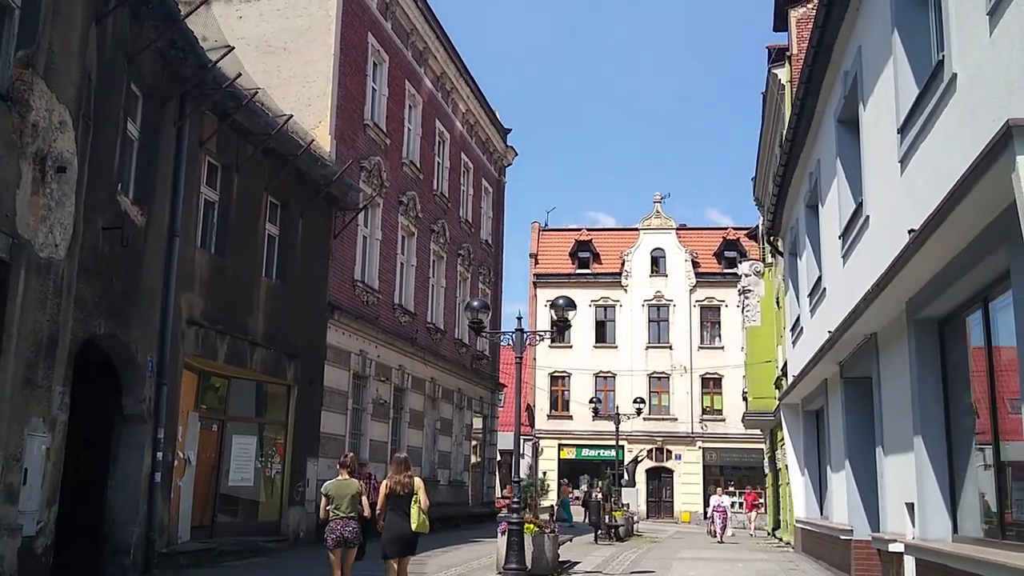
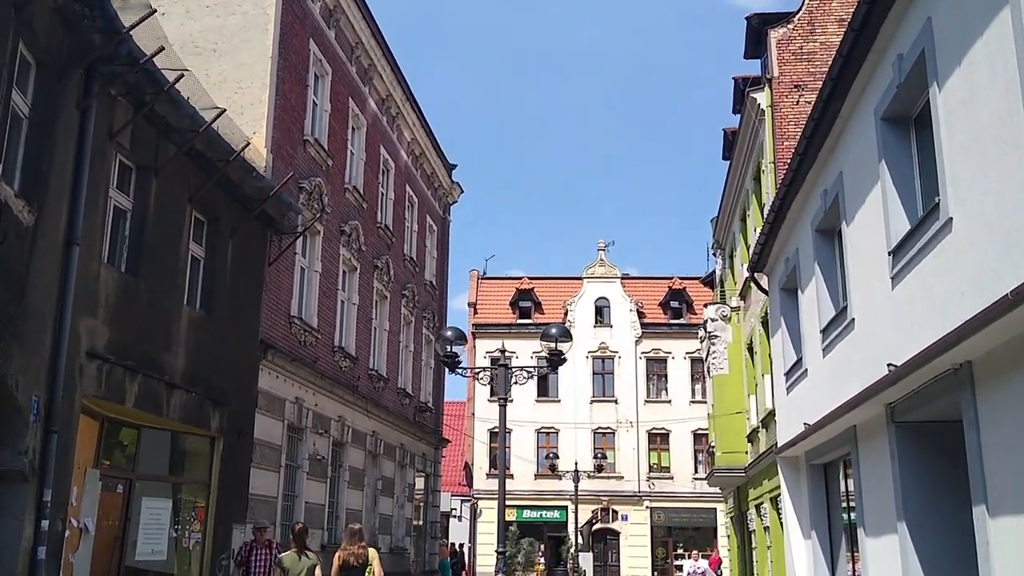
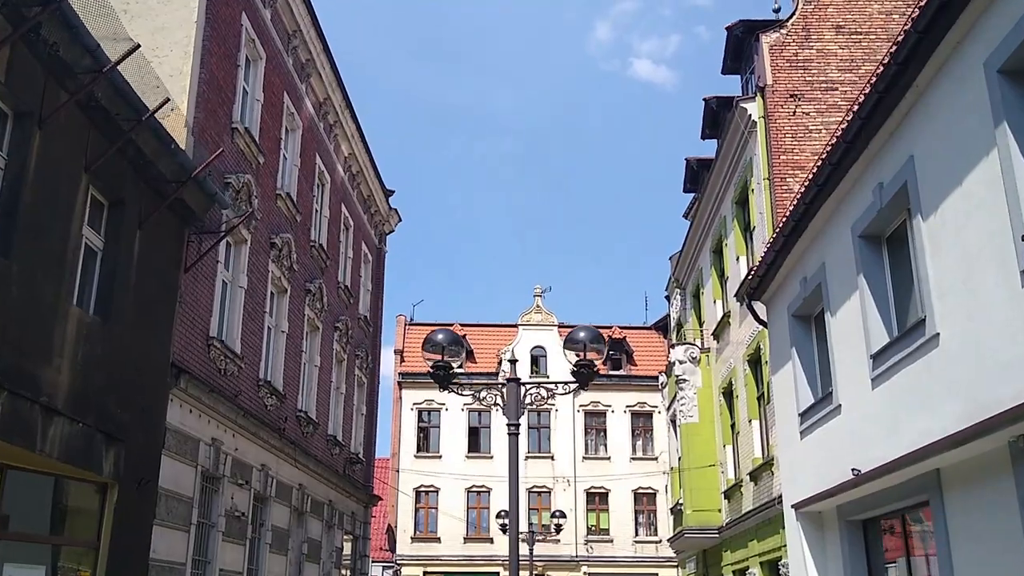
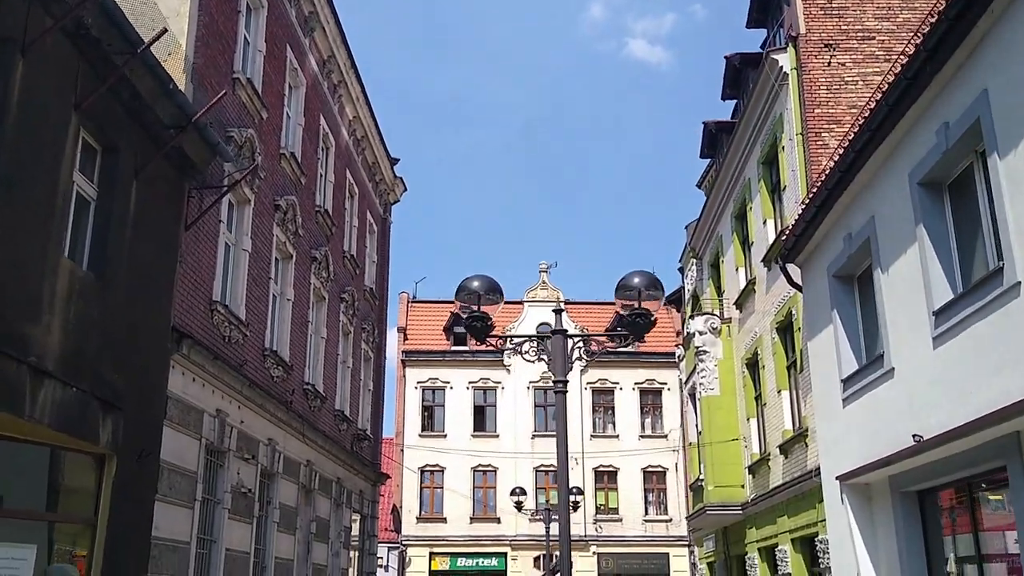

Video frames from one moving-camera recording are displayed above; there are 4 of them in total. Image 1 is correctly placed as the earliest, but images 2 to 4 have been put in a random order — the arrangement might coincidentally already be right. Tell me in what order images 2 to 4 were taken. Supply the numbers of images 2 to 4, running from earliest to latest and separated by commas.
2, 3, 4
